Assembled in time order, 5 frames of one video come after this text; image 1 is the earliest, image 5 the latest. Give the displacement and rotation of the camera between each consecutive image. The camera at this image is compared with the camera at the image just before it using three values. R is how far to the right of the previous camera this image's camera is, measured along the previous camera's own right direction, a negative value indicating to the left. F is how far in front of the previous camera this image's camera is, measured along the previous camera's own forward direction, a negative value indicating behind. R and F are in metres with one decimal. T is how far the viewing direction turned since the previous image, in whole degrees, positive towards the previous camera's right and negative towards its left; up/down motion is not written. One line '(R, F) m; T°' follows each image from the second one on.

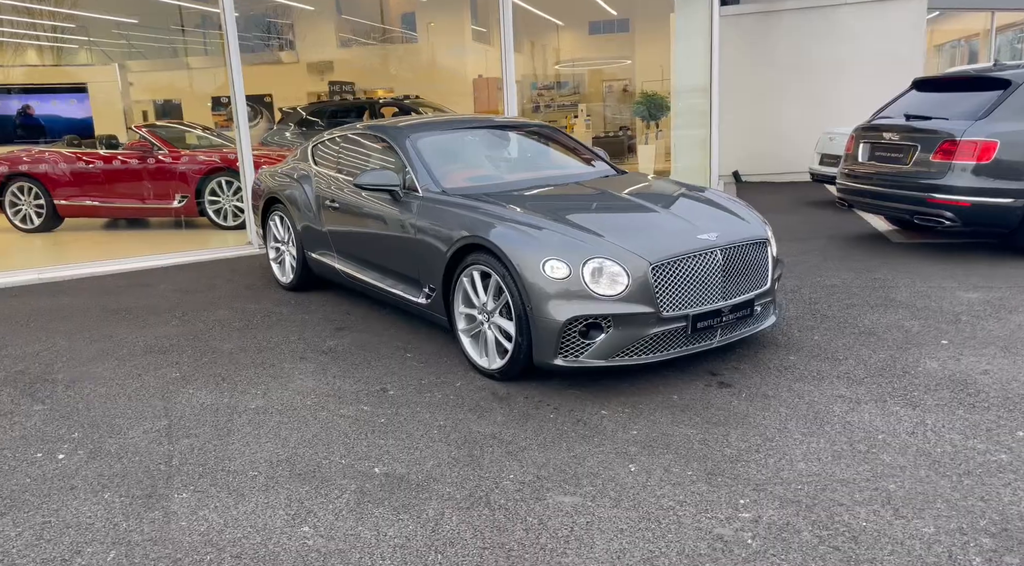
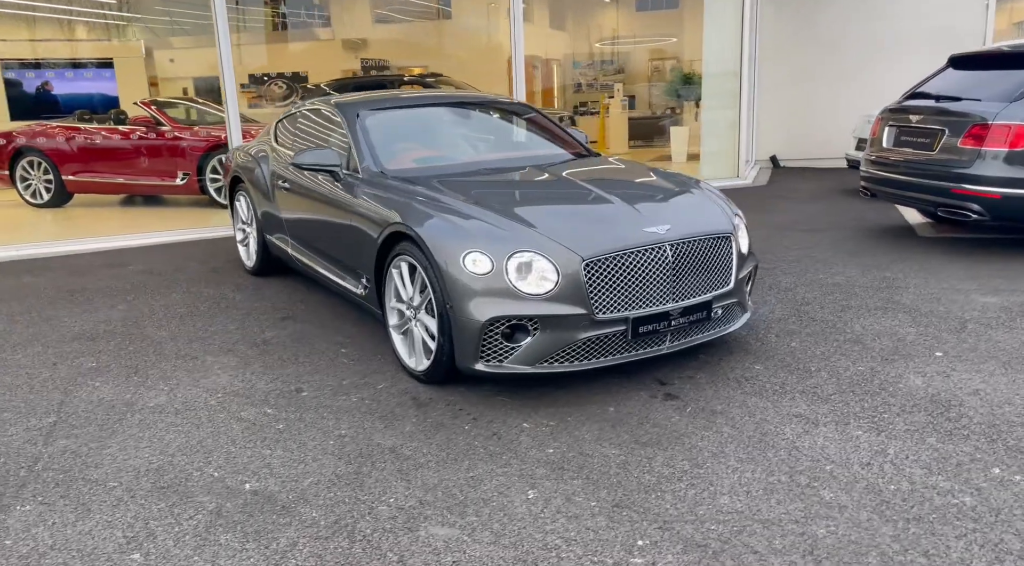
(+0.6, +0.4) m; -4°
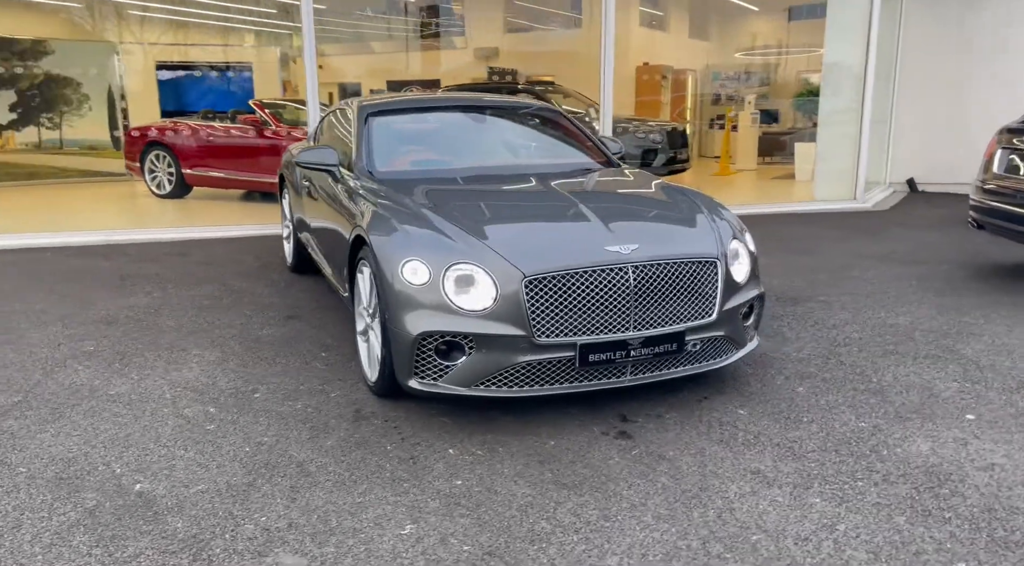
(+0.9, +0.3) m; -10°
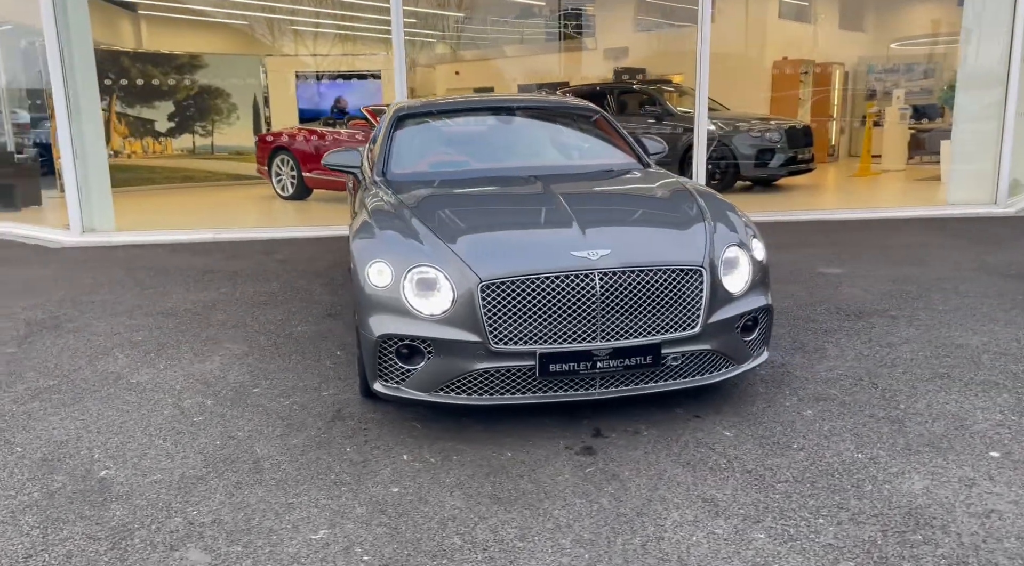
(+0.8, +0.2) m; -11°
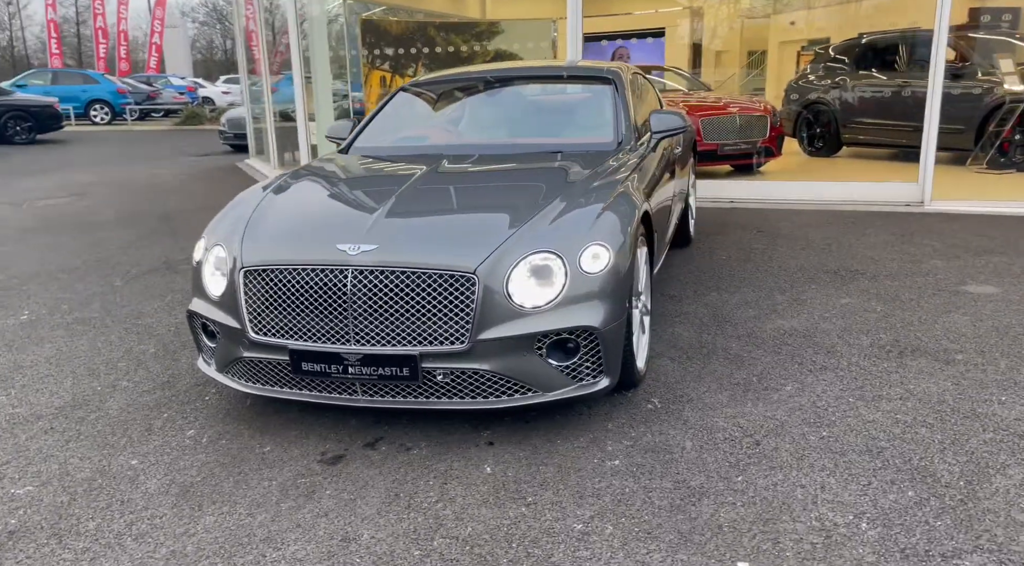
(+2.2, +0.8) m; -26°
